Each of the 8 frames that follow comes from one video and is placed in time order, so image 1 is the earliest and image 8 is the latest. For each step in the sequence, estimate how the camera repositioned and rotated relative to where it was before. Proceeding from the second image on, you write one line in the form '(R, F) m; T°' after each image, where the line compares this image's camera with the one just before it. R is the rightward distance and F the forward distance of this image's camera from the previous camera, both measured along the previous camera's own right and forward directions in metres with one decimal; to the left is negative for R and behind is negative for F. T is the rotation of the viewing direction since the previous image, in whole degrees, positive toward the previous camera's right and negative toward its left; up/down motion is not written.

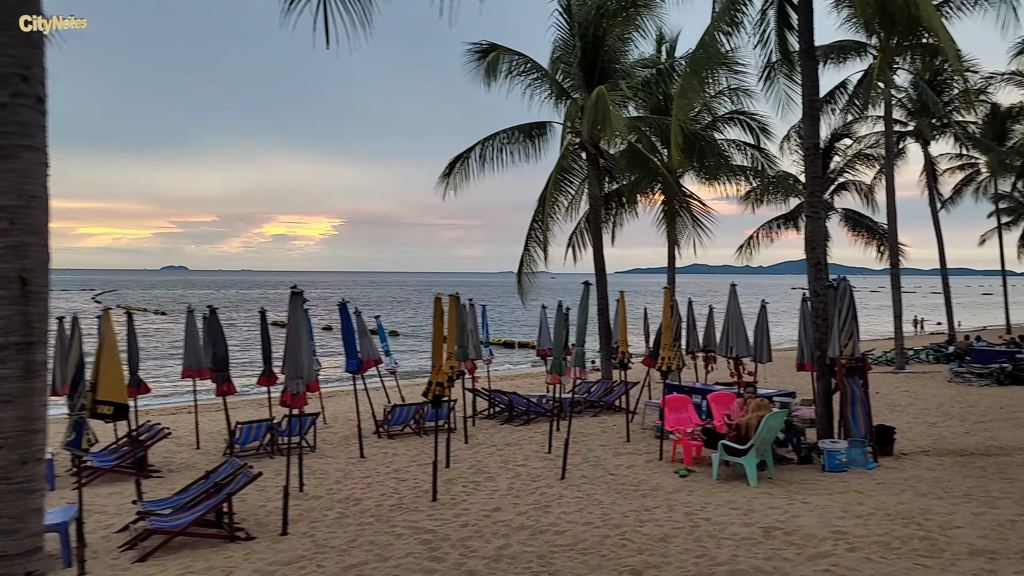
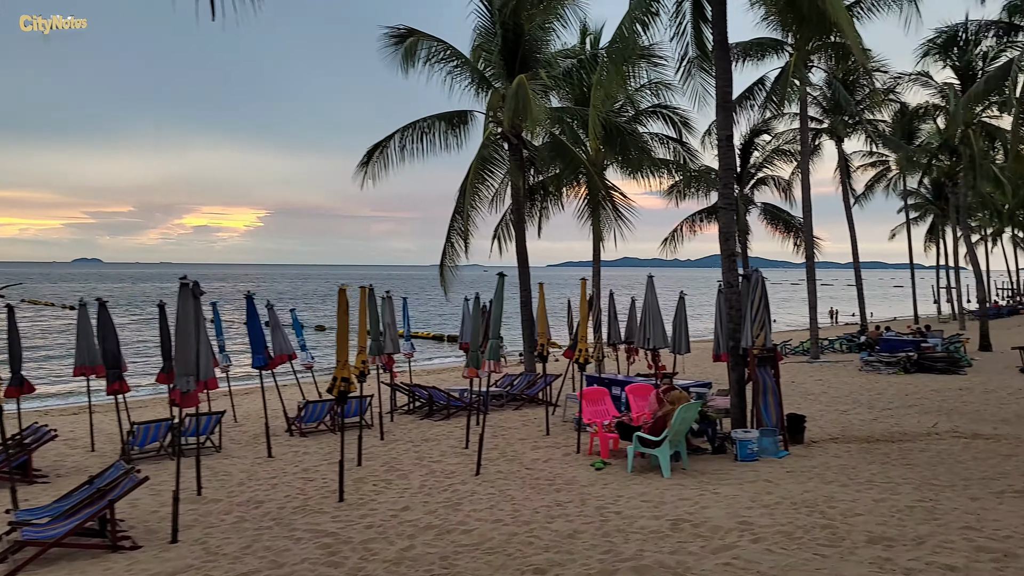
(+0.2, +0.2) m; +5°
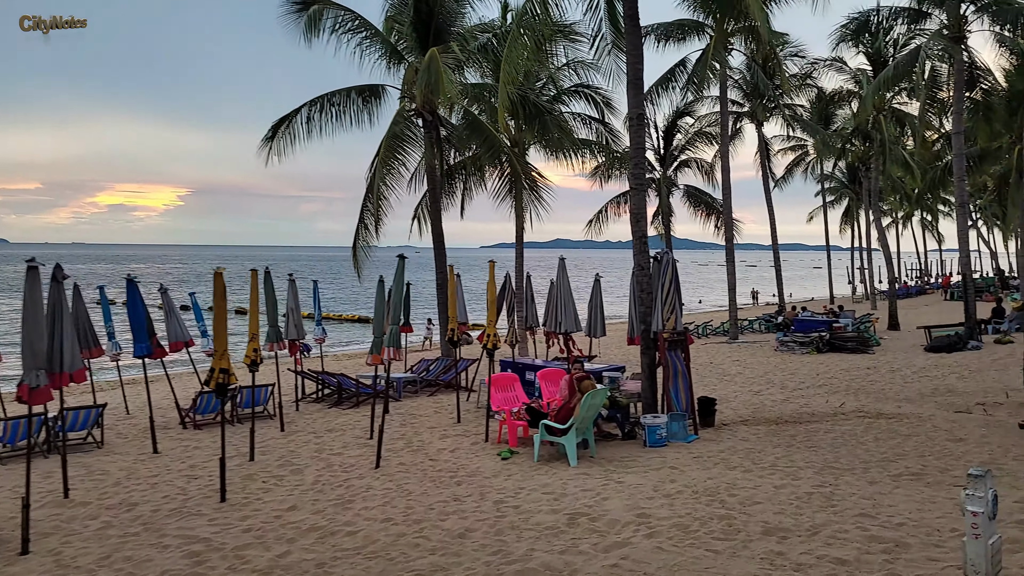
(+0.3, +0.3) m; +5°
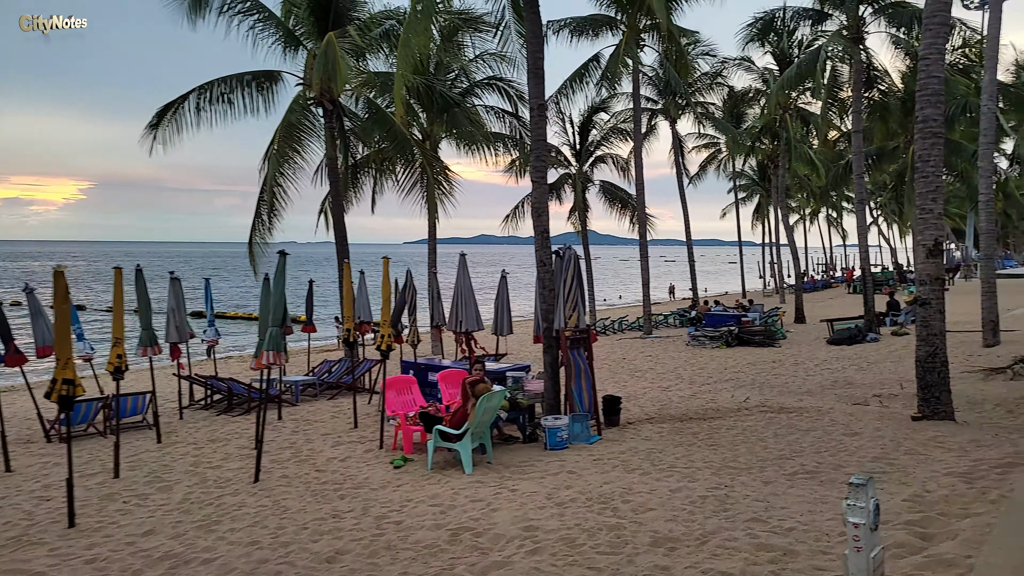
(+0.3, +0.3) m; +6°
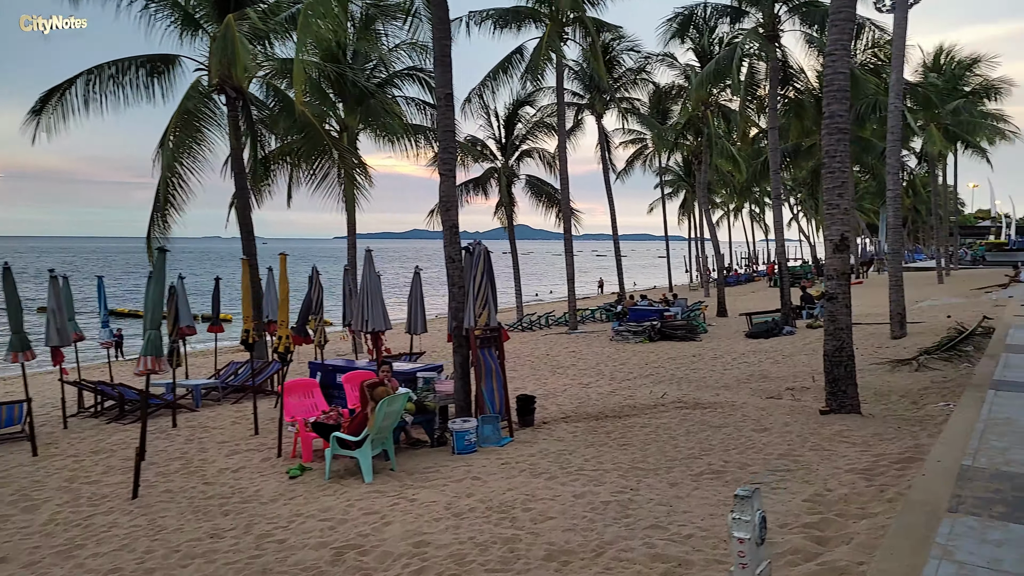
(+0.2, +0.2) m; +5°
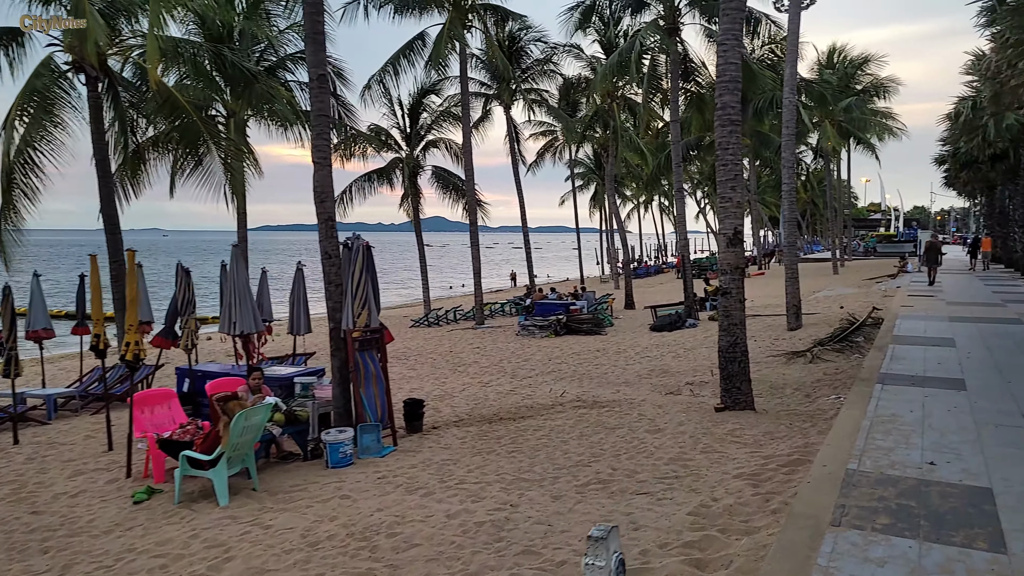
(+0.3, +0.4) m; +6°
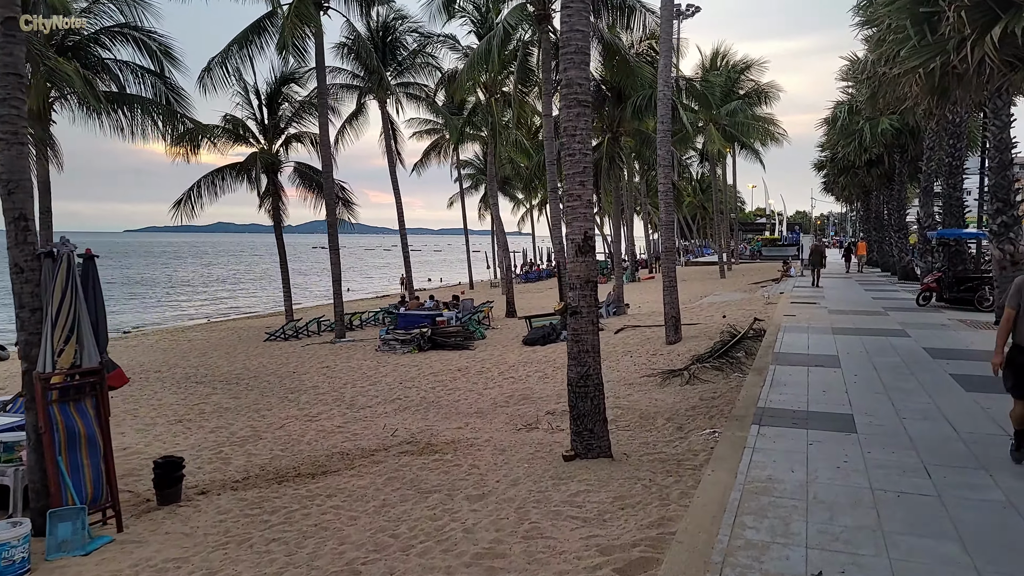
(+0.8, +1.5) m; +7°
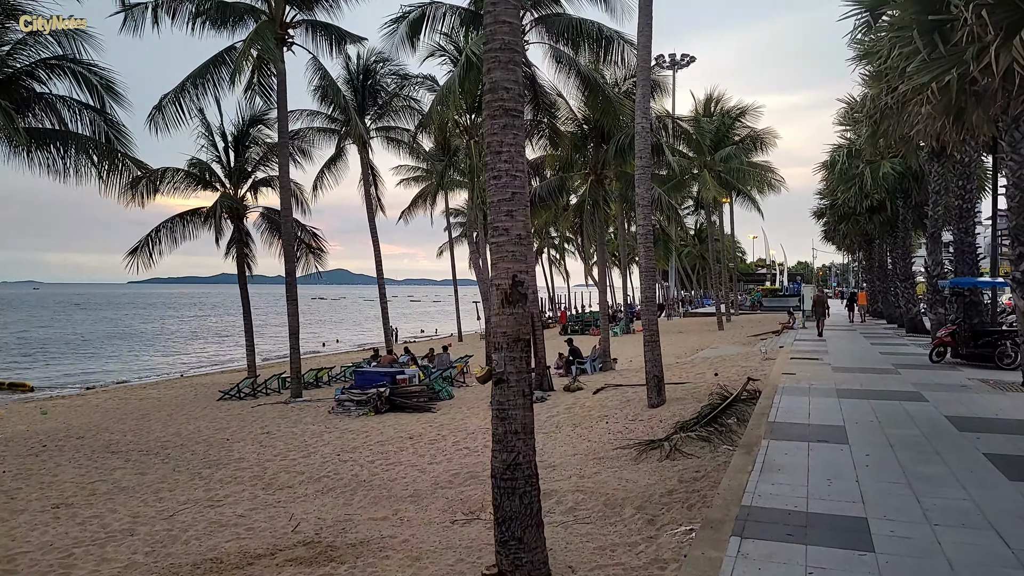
(+0.6, +1.3) m; 0°
